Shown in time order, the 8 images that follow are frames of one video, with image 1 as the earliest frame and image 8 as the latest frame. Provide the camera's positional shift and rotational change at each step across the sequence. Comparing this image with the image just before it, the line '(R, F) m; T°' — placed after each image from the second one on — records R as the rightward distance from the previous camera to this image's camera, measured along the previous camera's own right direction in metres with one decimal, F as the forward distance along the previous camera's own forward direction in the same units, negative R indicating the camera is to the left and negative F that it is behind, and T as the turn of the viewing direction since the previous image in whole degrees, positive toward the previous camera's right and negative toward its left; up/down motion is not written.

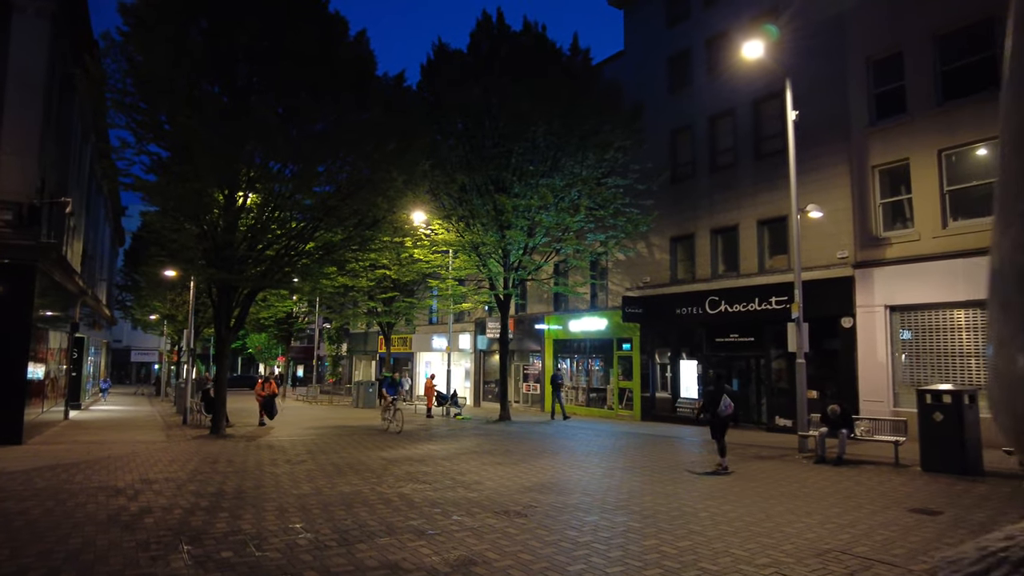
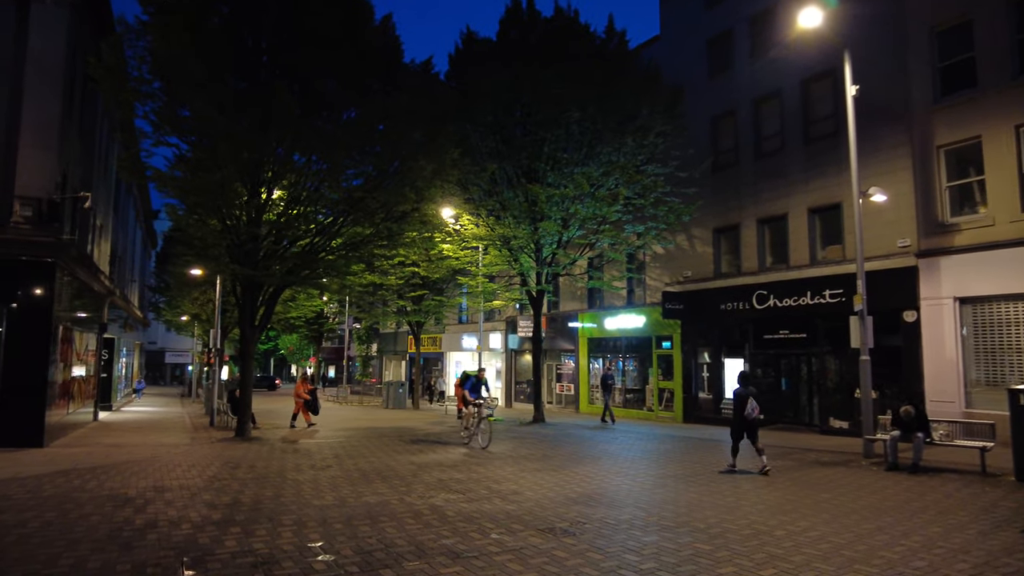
(-0.2, +0.9) m; -3°
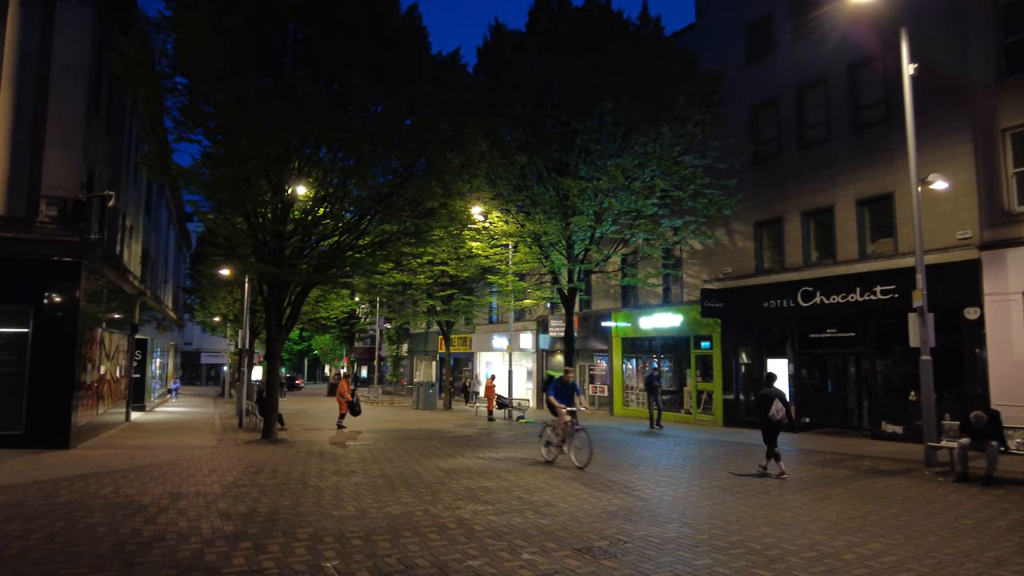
(0.0, +0.7) m; -3°
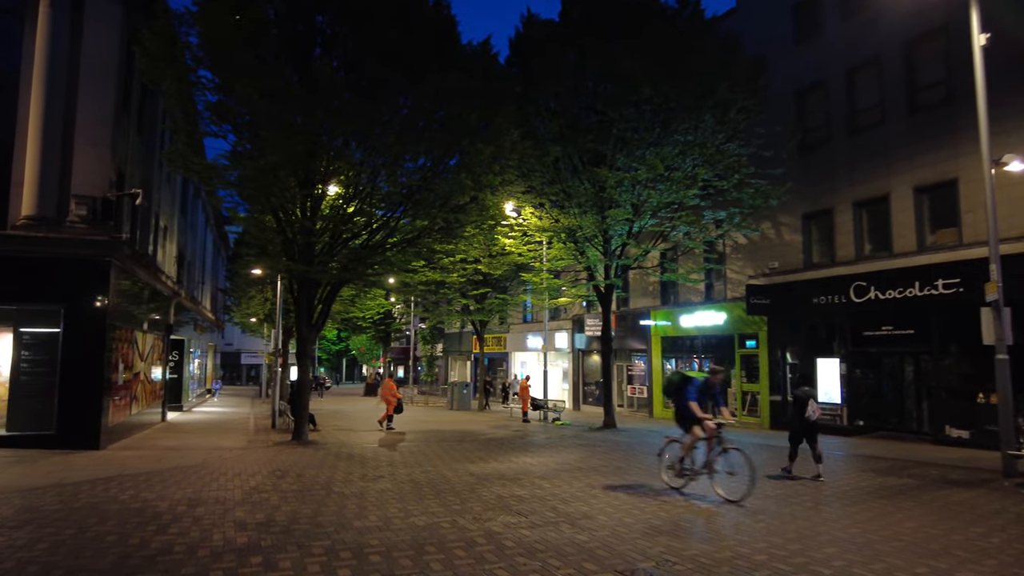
(0.0, +0.7) m; -3°
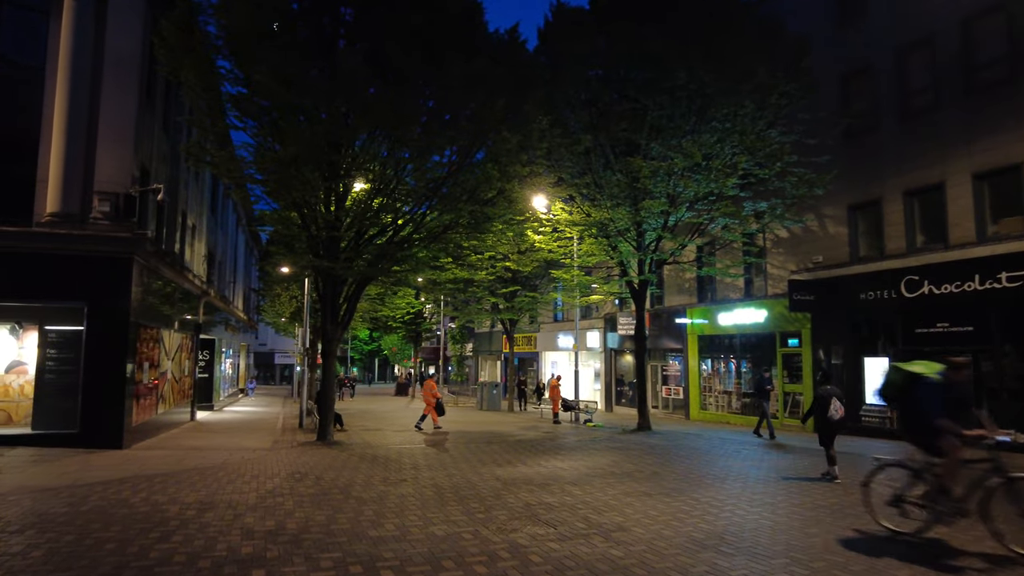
(+0.1, +0.6) m; -3°
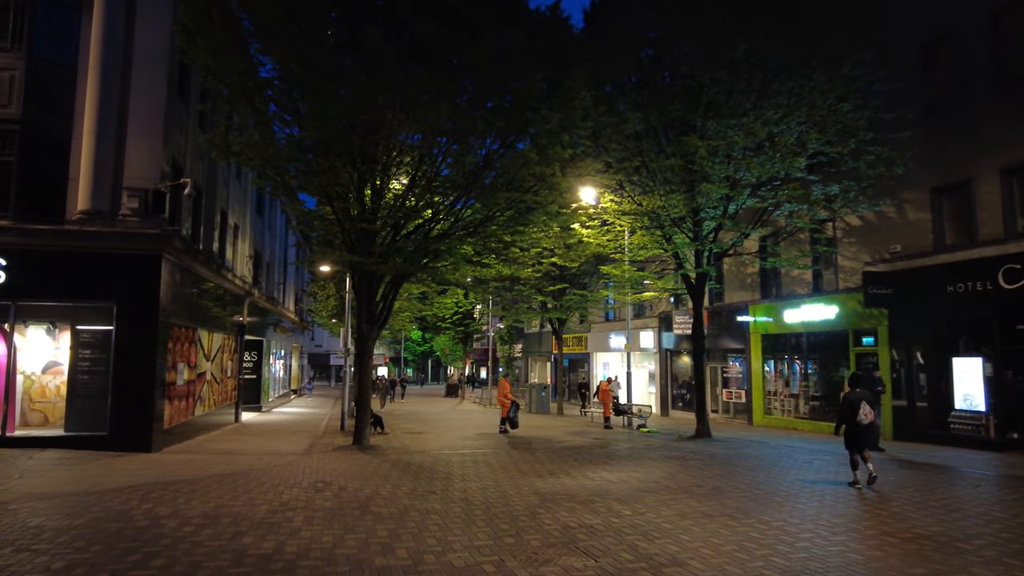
(+0.2, +1.1) m; -5°
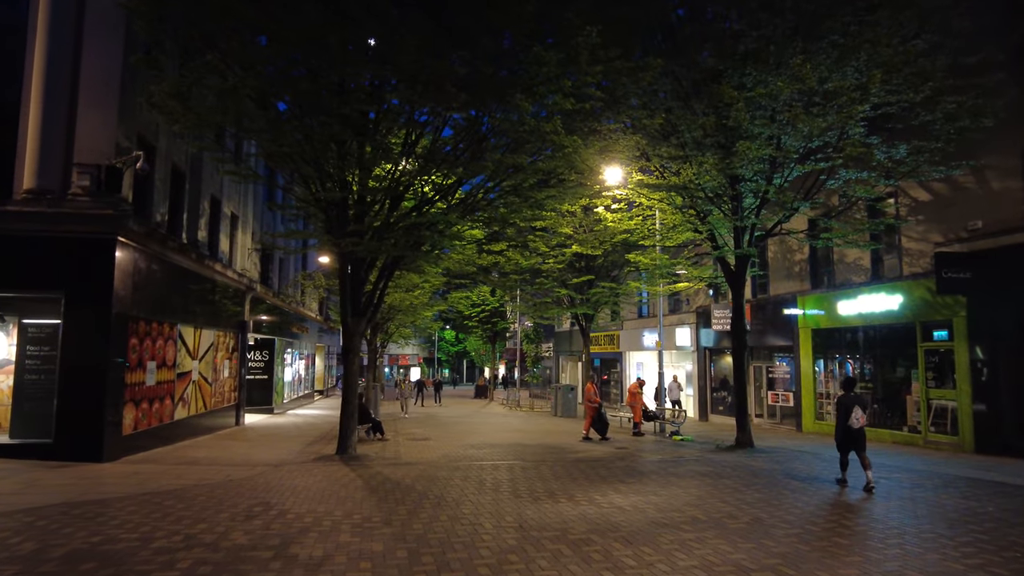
(+0.8, +2.1) m; -4°
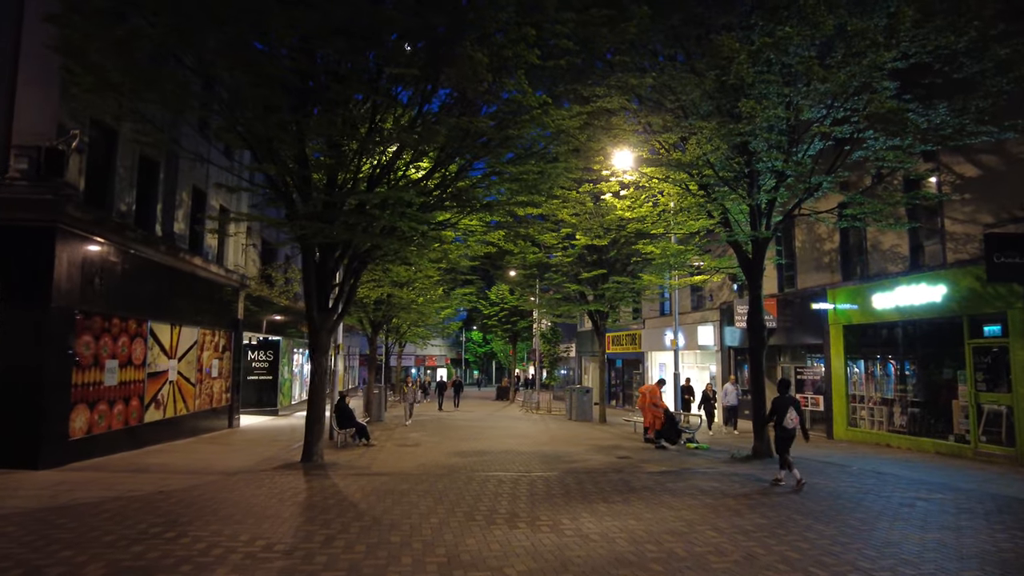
(+1.0, +1.5) m; -3°
